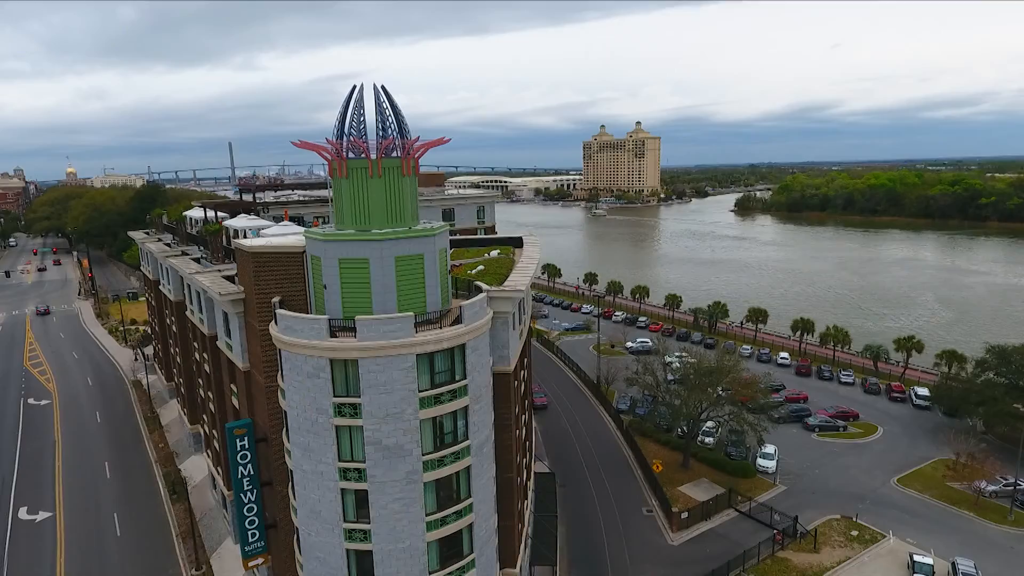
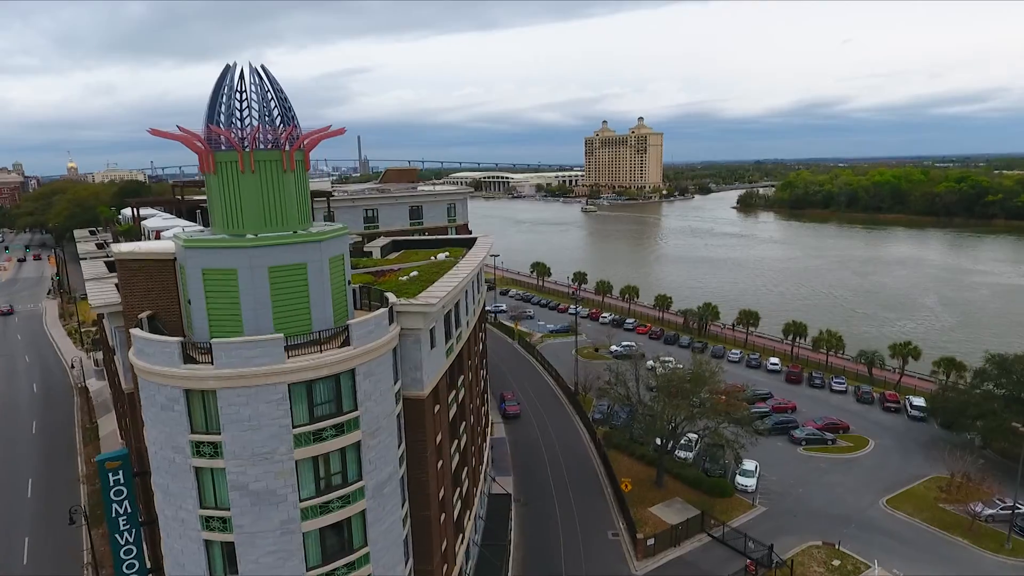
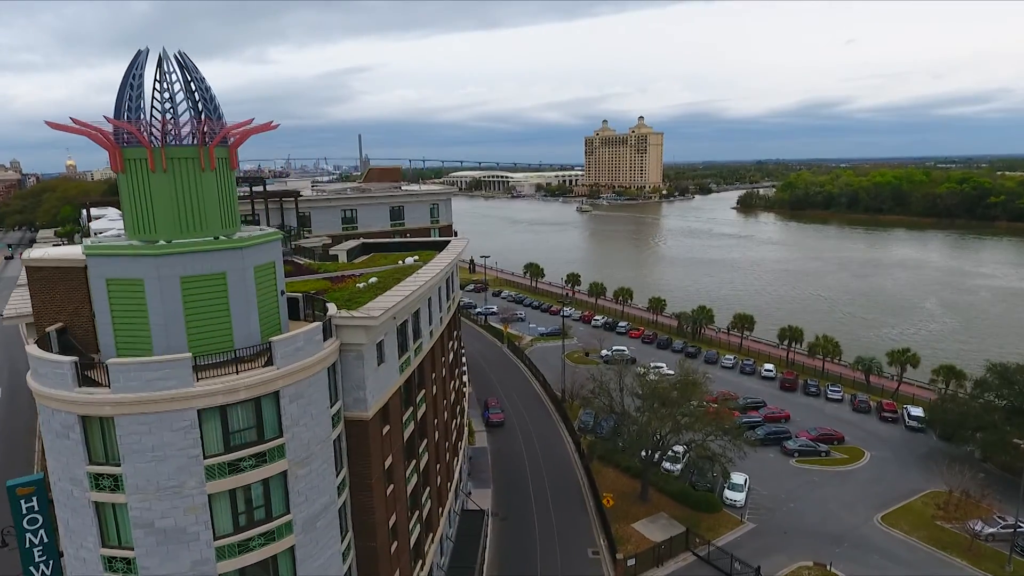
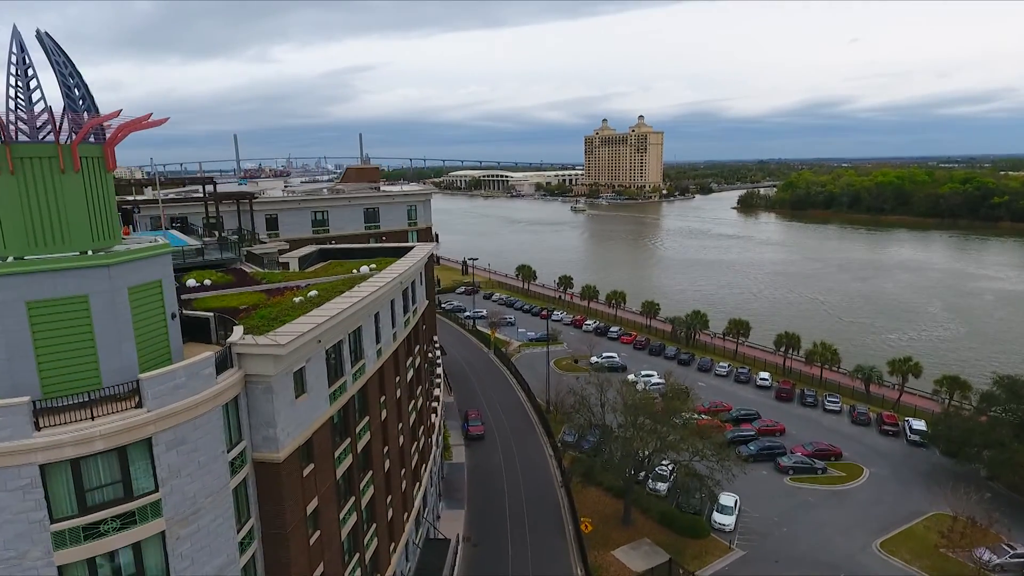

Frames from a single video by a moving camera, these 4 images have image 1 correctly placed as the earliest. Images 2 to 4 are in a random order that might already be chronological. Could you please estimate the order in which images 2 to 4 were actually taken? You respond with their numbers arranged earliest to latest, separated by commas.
2, 3, 4
